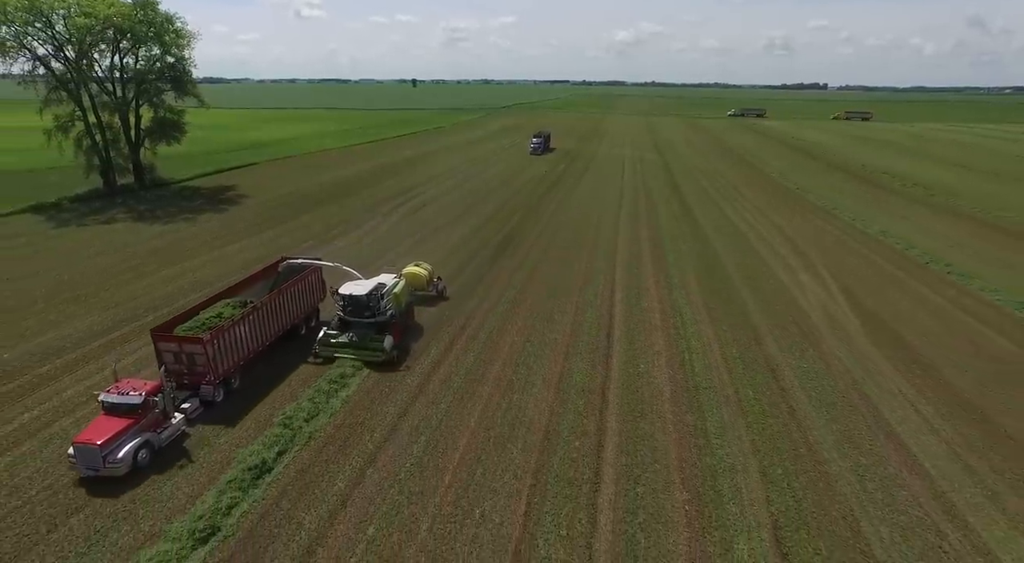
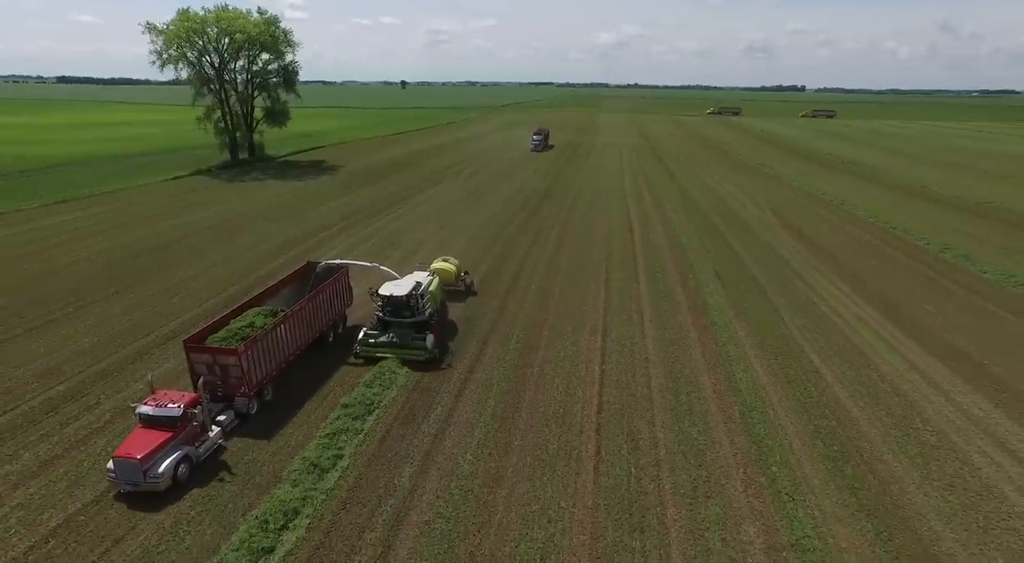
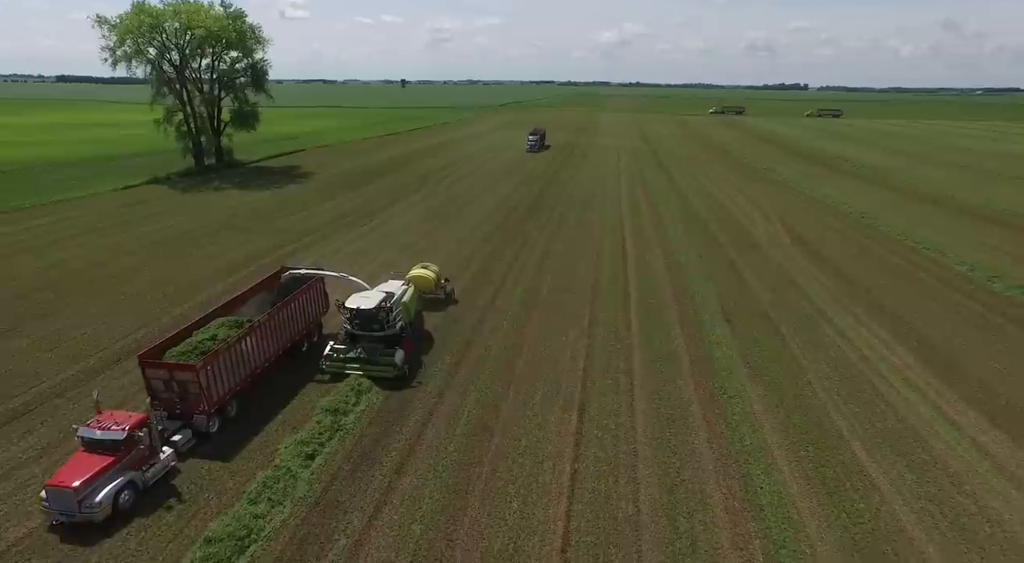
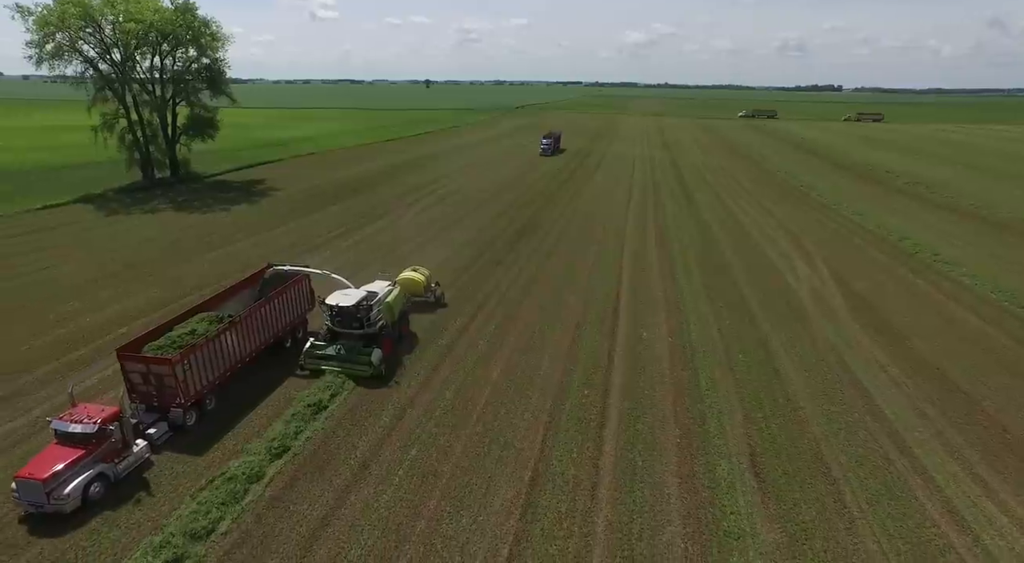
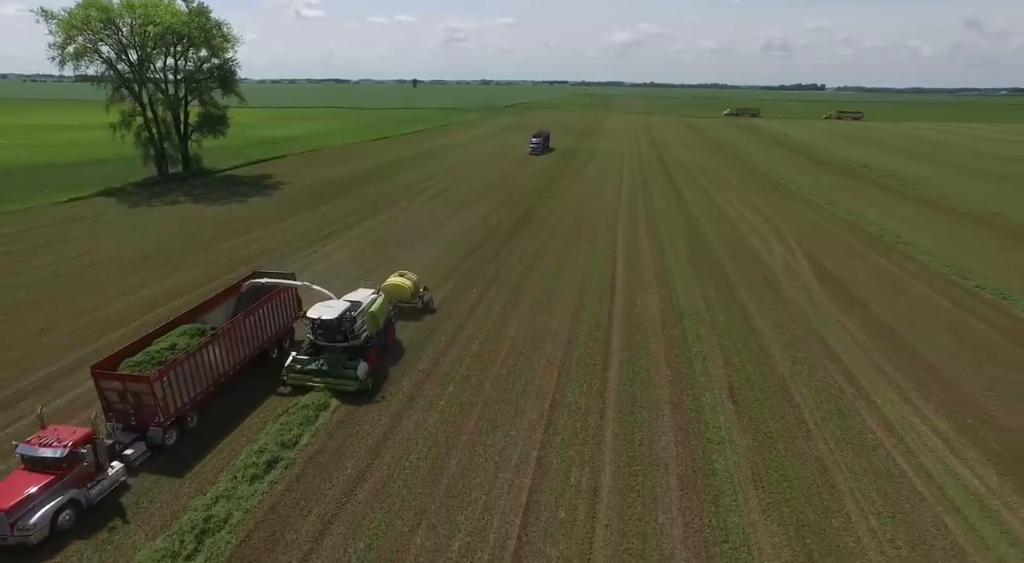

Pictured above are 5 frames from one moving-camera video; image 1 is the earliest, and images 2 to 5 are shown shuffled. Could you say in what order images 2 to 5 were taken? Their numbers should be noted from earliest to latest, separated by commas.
4, 5, 3, 2
